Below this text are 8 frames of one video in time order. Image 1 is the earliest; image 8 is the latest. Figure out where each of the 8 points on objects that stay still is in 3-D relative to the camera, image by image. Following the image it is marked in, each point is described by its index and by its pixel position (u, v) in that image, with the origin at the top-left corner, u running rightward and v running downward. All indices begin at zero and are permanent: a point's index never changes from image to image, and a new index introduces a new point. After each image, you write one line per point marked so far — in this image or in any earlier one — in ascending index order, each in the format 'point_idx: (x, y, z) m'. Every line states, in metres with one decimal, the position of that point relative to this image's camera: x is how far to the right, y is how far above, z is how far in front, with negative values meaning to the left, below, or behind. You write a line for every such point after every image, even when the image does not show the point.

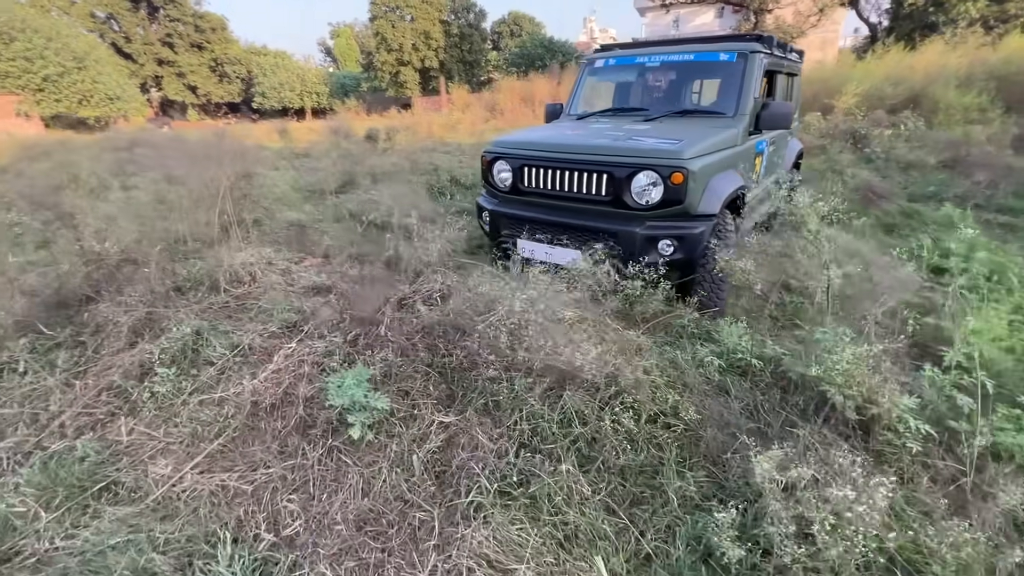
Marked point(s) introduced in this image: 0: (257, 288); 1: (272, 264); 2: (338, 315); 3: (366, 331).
0: (-1.8, 0.0, +3.3) m
1: (-1.9, +0.2, +3.6) m
2: (-1.1, -0.2, +2.9) m
3: (-0.8, -0.2, +2.6) m
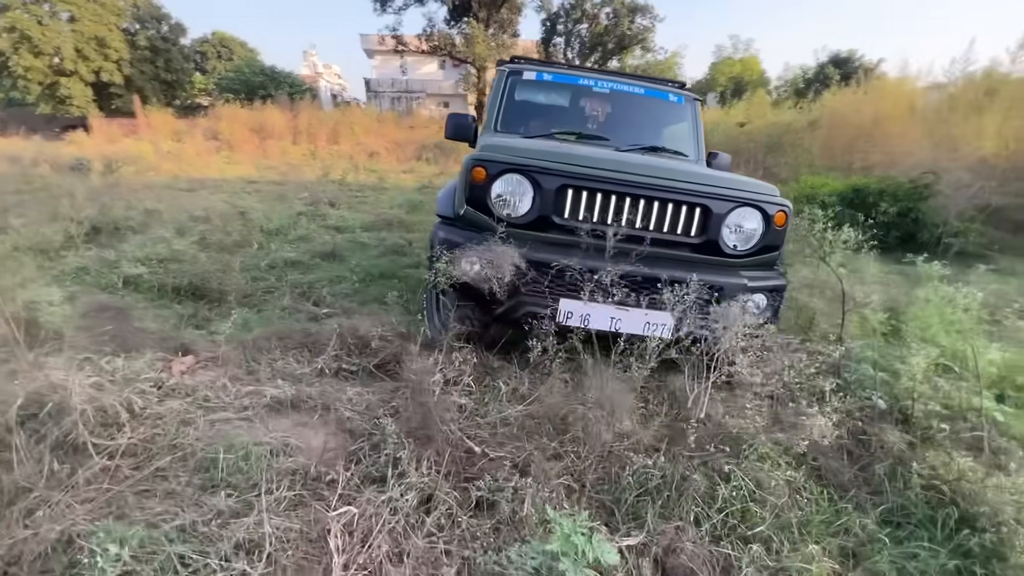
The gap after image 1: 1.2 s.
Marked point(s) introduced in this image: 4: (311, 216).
0: (-1.5, -0.6, +1.9) m
1: (-1.7, -0.4, +2.2) m
2: (-0.6, -0.6, +1.9) m
3: (-0.3, -0.6, +1.8) m
4: (-3.7, +1.3, +8.6) m
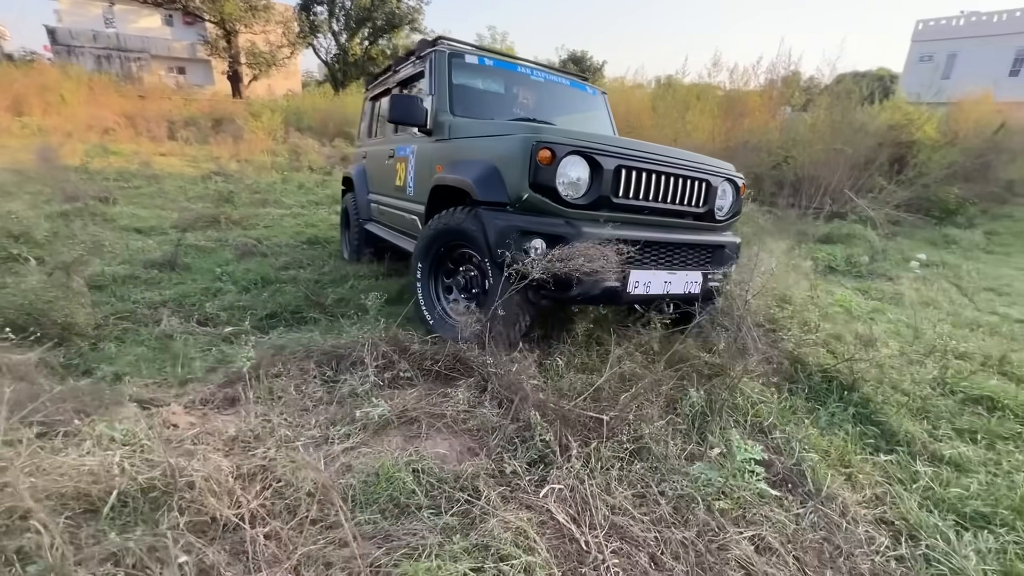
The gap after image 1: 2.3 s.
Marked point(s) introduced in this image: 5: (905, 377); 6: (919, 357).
0: (-0.8, -0.7, +1.6) m
1: (-1.2, -0.6, +1.7) m
2: (0.0, -0.6, +2.0) m
3: (+0.3, -0.6, +2.0) m
4: (-6.0, +1.0, +6.6) m
5: (+2.6, -0.6, +3.1) m
6: (+3.0, -0.5, +3.5) m
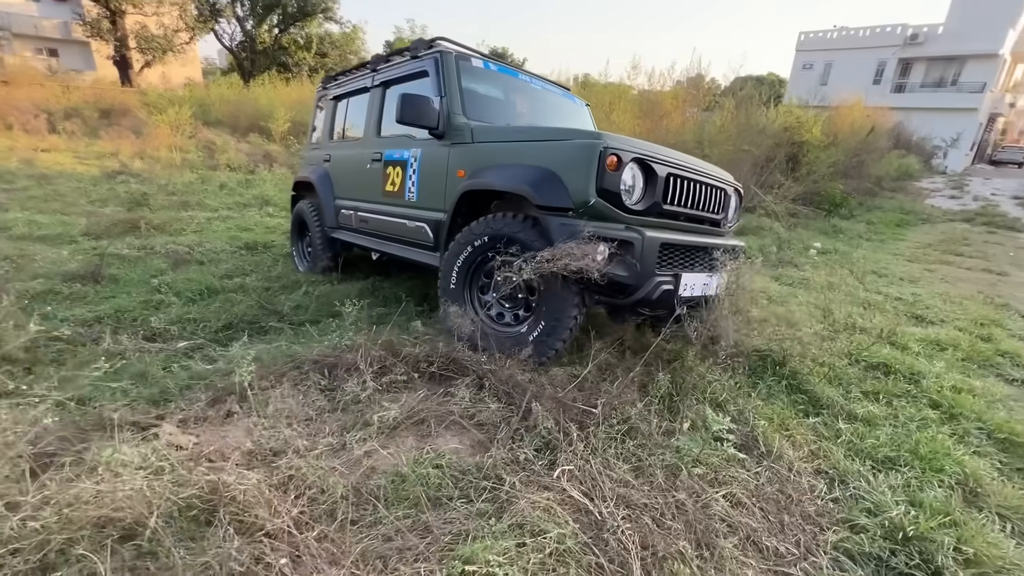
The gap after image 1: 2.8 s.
0: (-0.8, -0.7, +1.7) m
1: (-1.1, -0.6, +1.7) m
2: (0.0, -0.6, +2.2) m
3: (+0.3, -0.6, +2.3) m
4: (-6.6, +0.8, +5.7) m
5: (+2.4, -0.5, +3.7) m
6: (+2.7, -0.4, +4.1) m
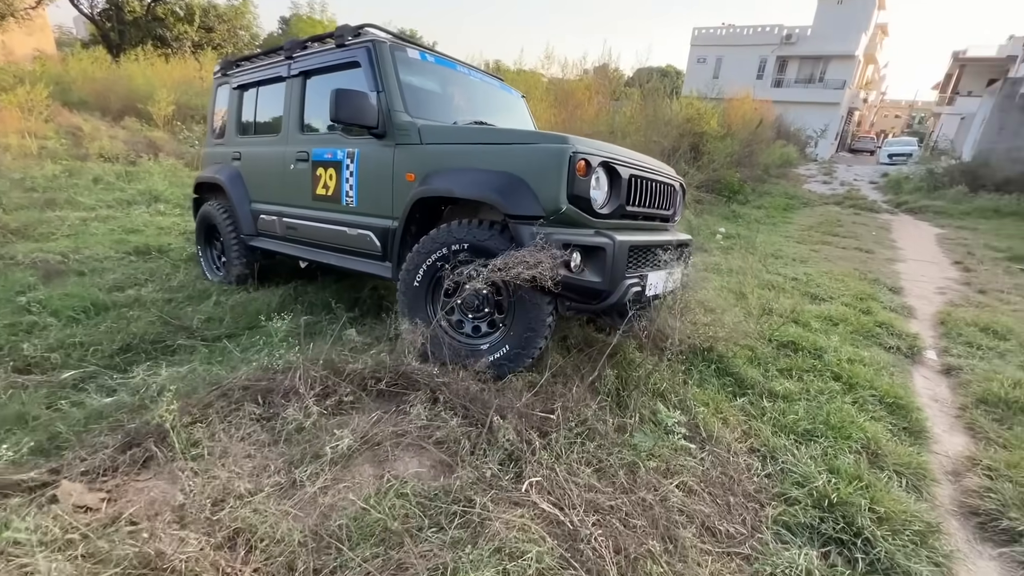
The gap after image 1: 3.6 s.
0: (-0.8, -0.8, +1.5) m
1: (-1.2, -0.7, +1.5) m
2: (-0.2, -0.7, +2.1) m
3: (+0.1, -0.6, +2.2) m
4: (-7.4, +0.5, +4.5) m
5: (+1.9, -0.4, +4.0) m
6: (+2.2, -0.3, +4.4) m
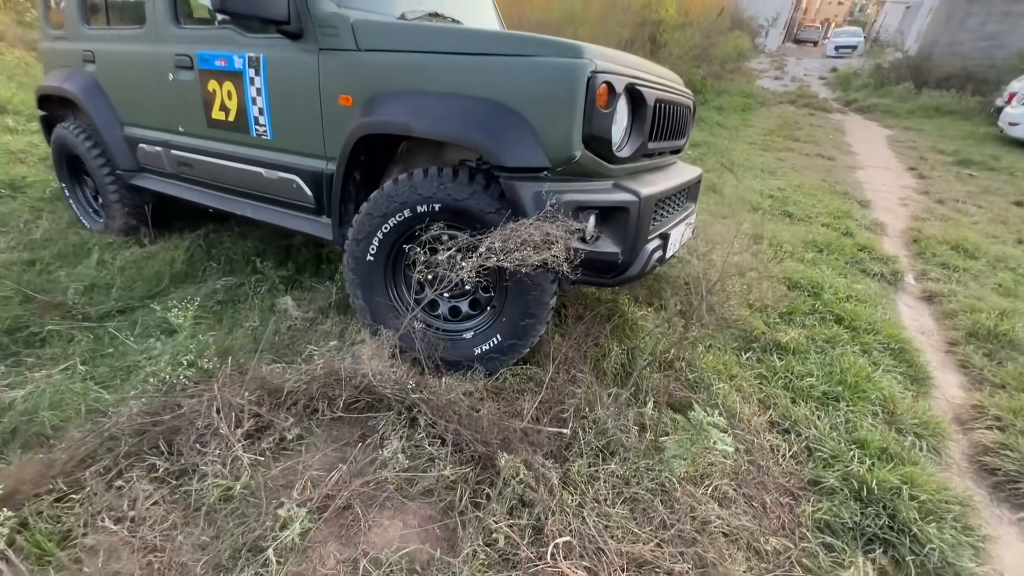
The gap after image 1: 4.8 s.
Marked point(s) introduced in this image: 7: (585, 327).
0: (-0.7, -1.0, +1.0) m
1: (-1.1, -0.9, +0.9) m
2: (-0.2, -0.7, +1.6) m
3: (+0.1, -0.6, +1.7) m
4: (-7.6, +0.6, +2.8) m
5: (+1.7, +0.1, +3.6) m
6: (+1.9, +0.3, +4.0) m
7: (+0.4, -0.2, +2.6) m
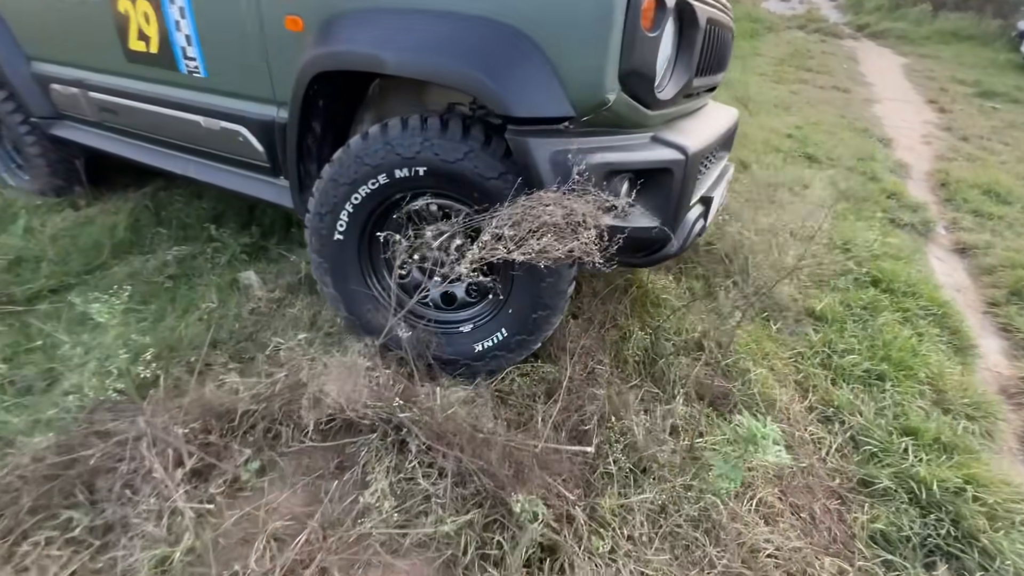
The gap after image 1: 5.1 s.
0: (-0.7, -1.0, +0.7) m
1: (-1.0, -1.0, +0.6) m
2: (-0.1, -0.7, +1.3) m
3: (+0.1, -0.5, +1.4) m
4: (-7.6, +0.6, +2.2) m
5: (+1.7, +0.4, +3.2) m
6: (+1.9, +0.7, +3.6) m
7: (+0.4, -0.1, +2.2) m
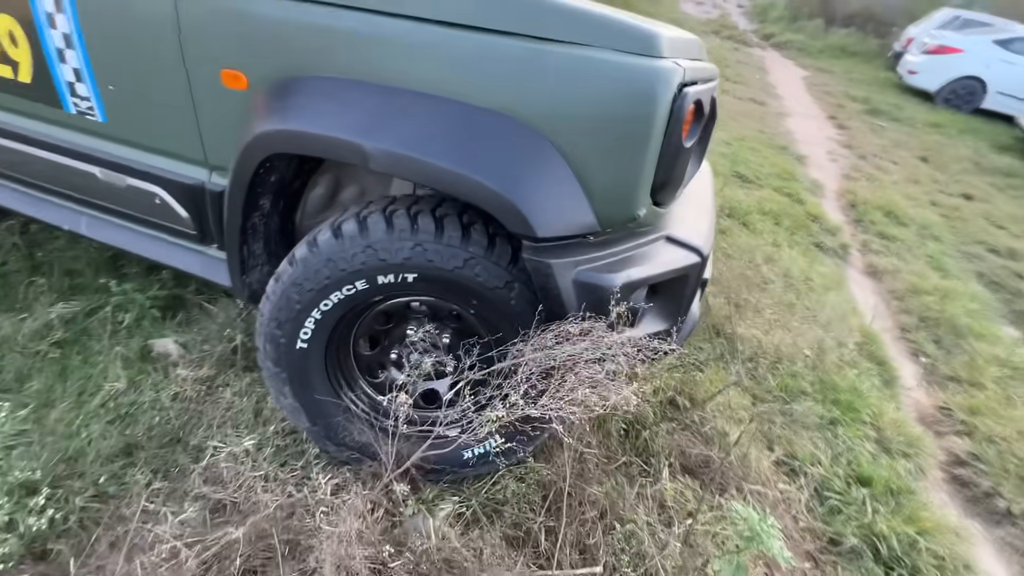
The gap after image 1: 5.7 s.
0: (-0.5, -1.4, +0.4) m
1: (-0.8, -1.4, +0.3) m
2: (-0.1, -1.0, +1.1) m
3: (+0.2, -0.9, +1.3) m
4: (-7.6, +0.2, +0.8) m
5: (+1.4, +0.2, +3.3) m
6: (+1.5, +0.5, +3.7) m
7: (+0.3, -0.4, +2.1) m
